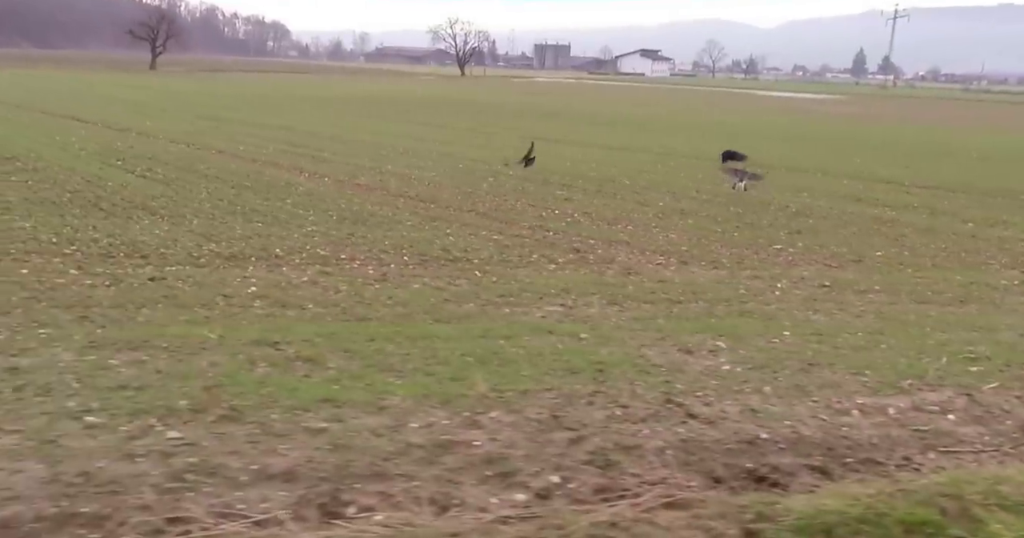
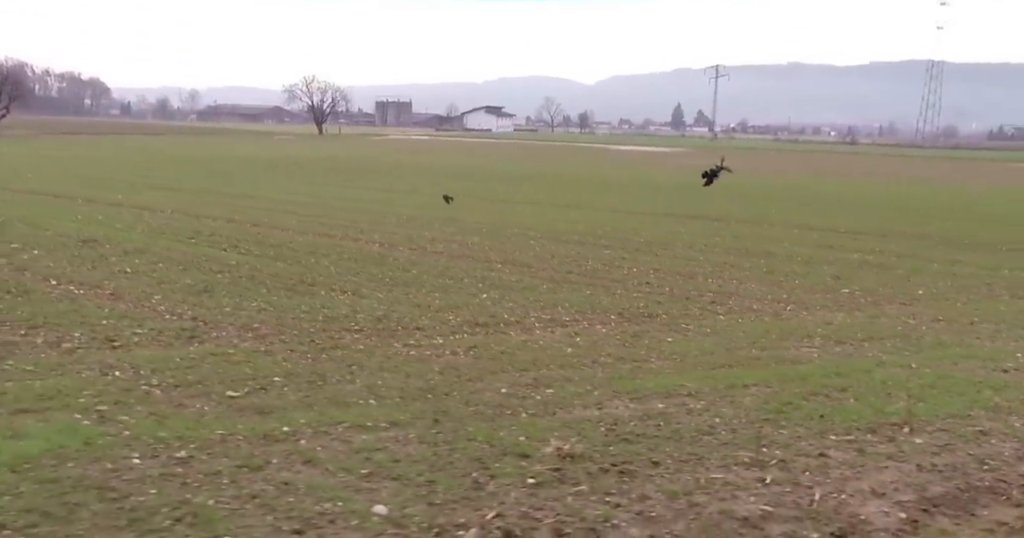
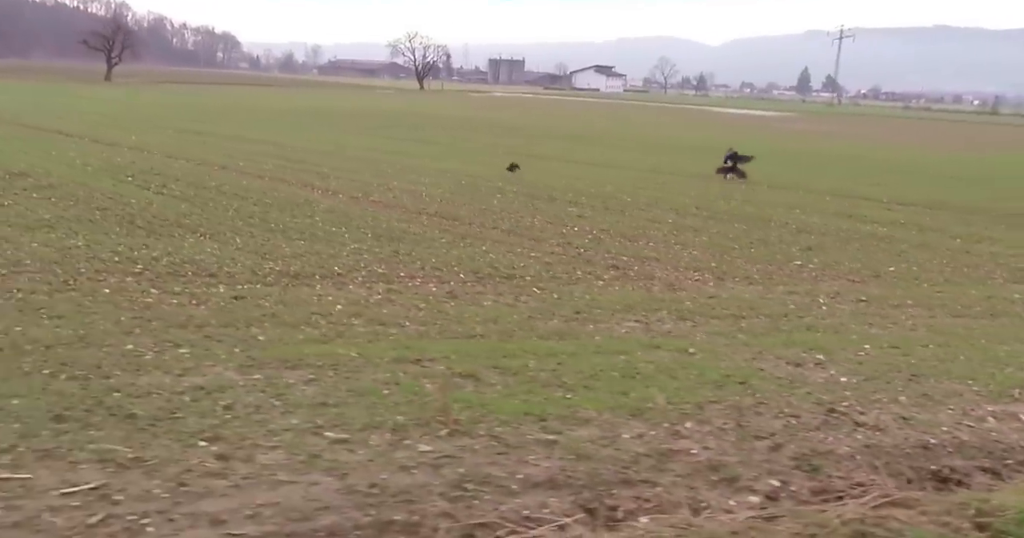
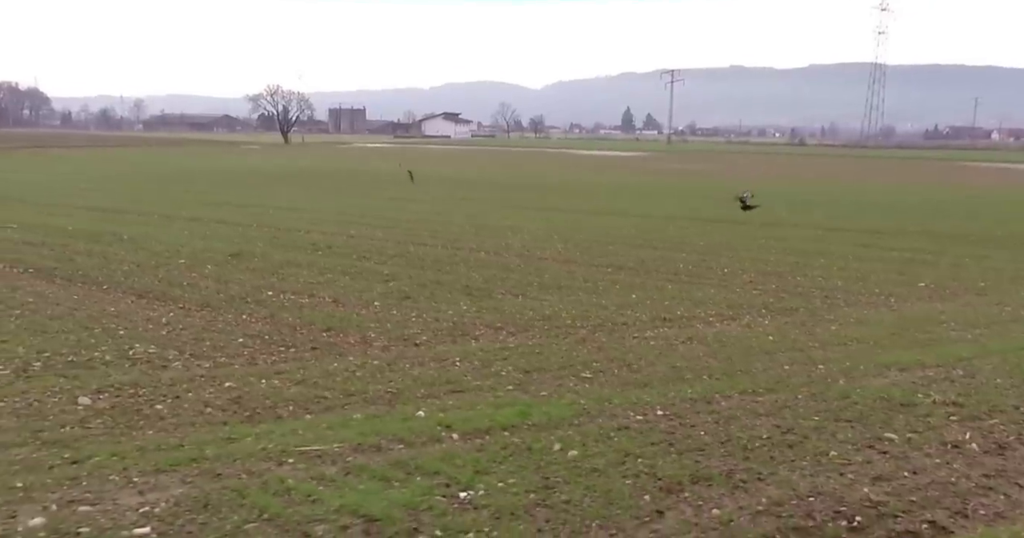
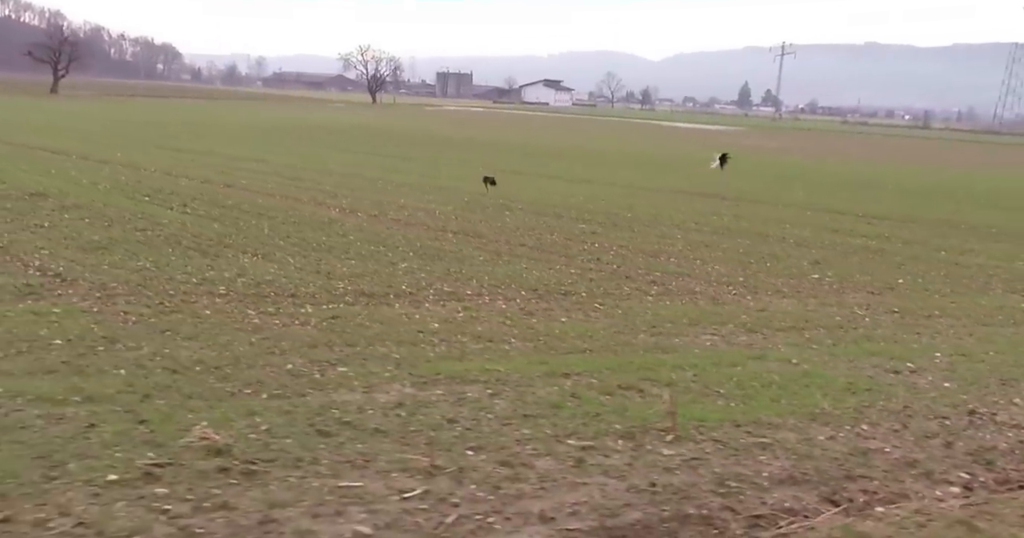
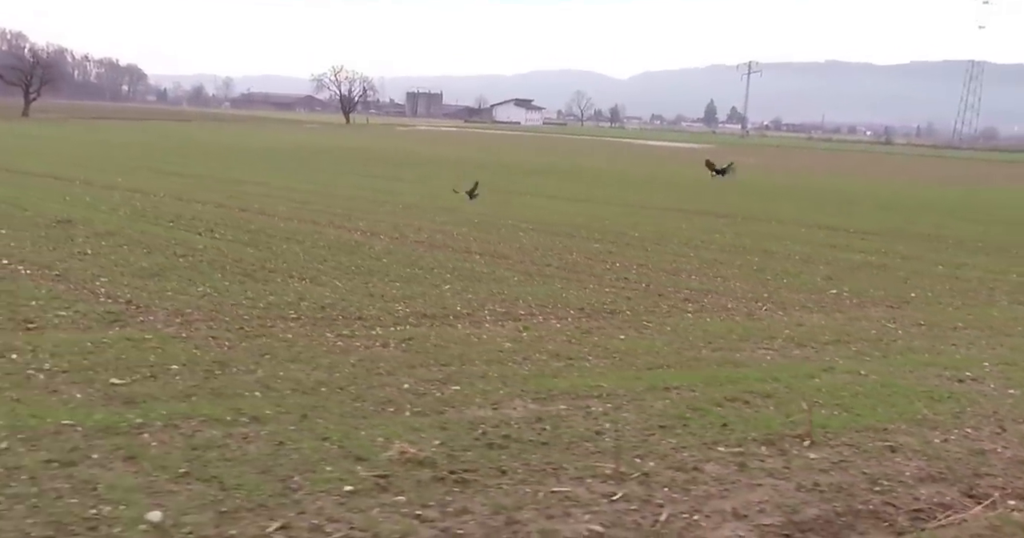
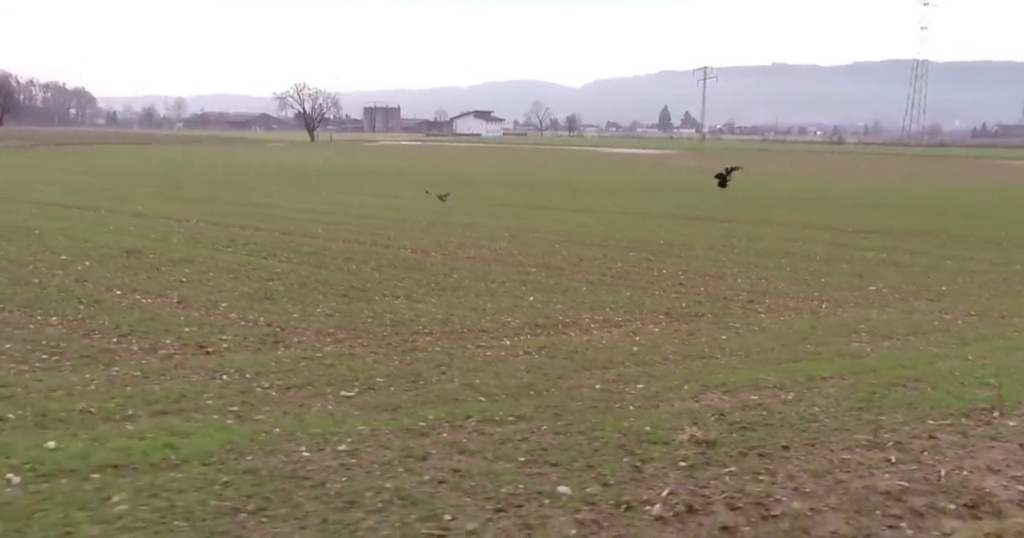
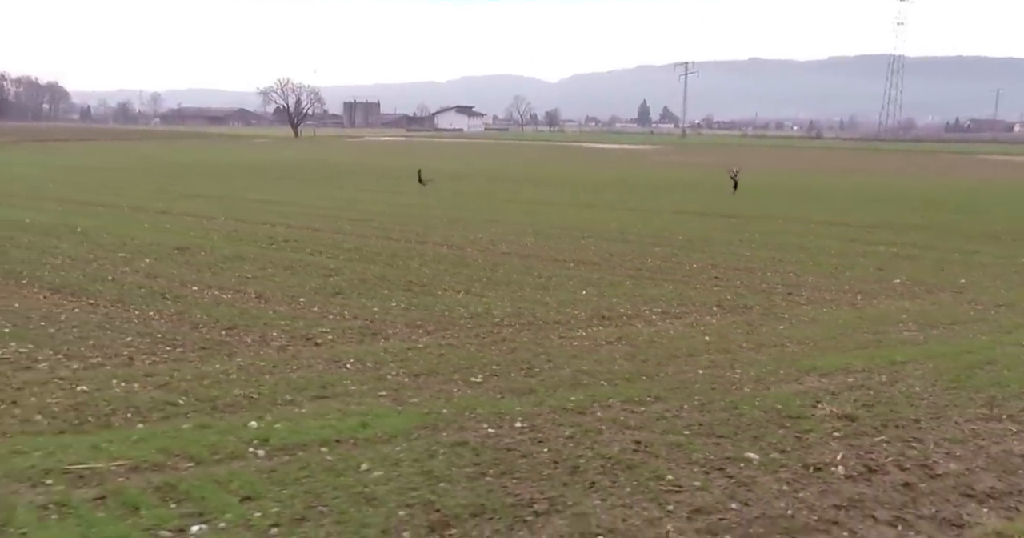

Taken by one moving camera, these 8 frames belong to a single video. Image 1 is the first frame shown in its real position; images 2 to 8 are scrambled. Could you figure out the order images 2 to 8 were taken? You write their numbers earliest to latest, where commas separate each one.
3, 5, 6, 2, 7, 8, 4
